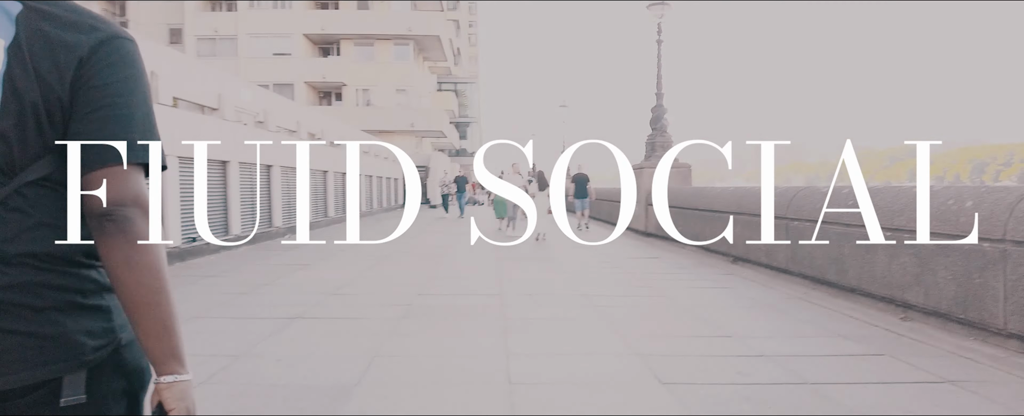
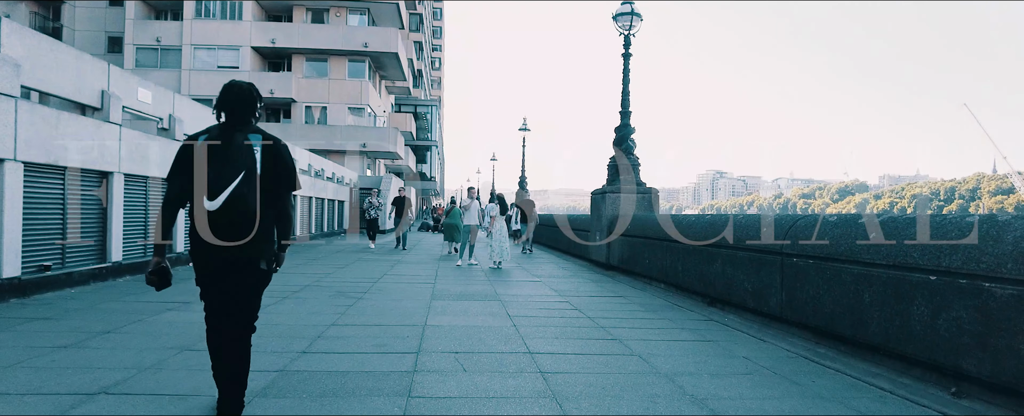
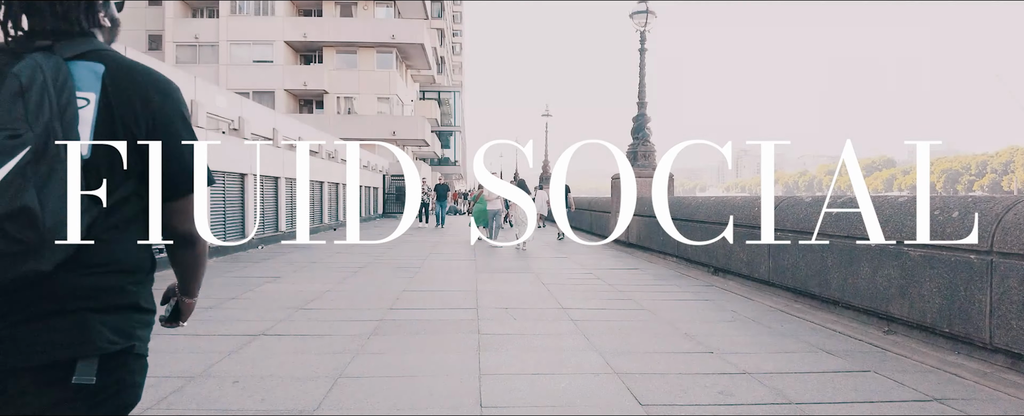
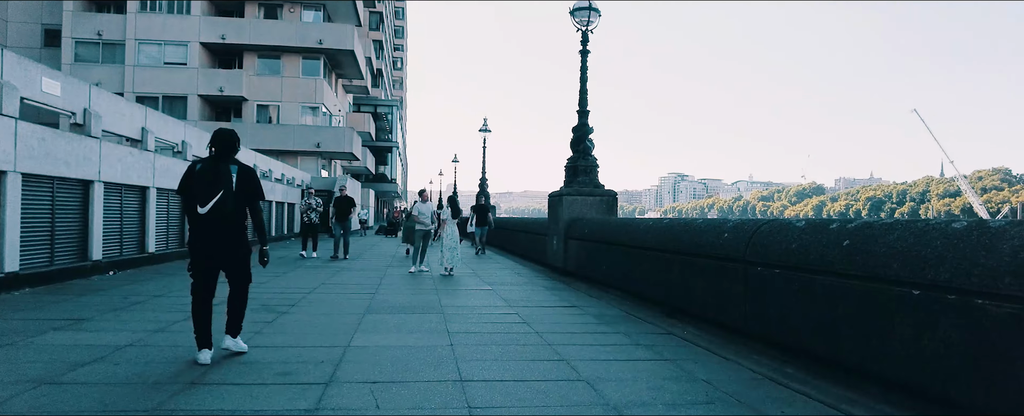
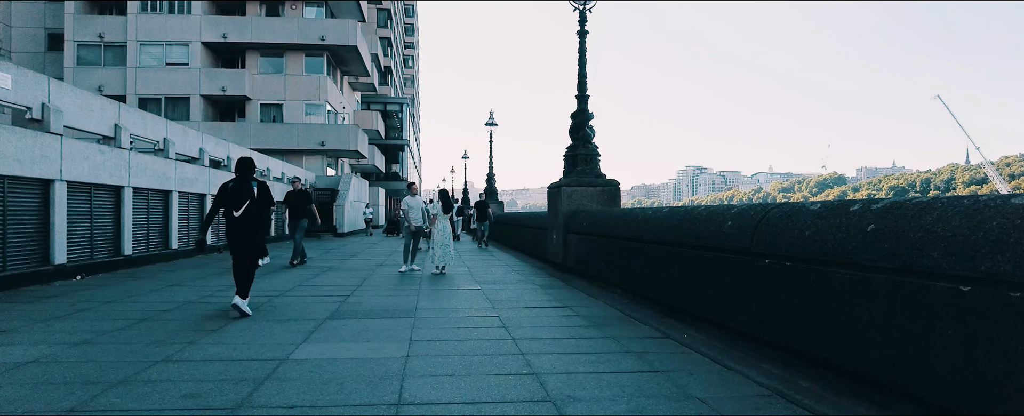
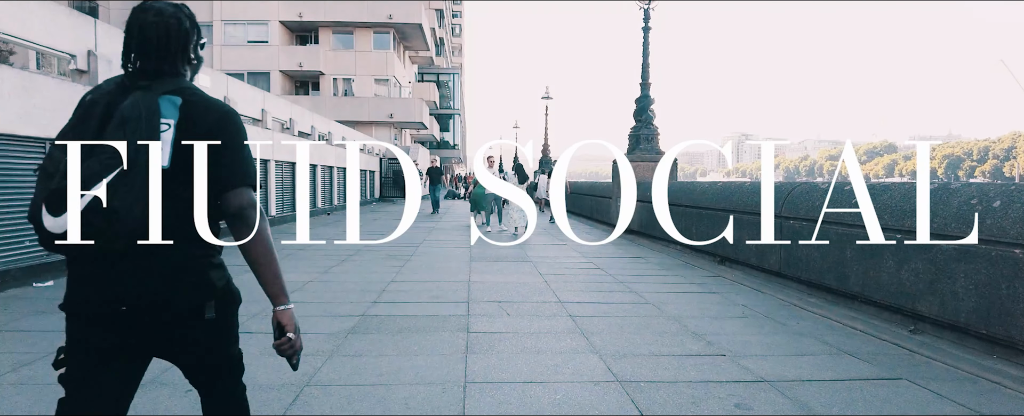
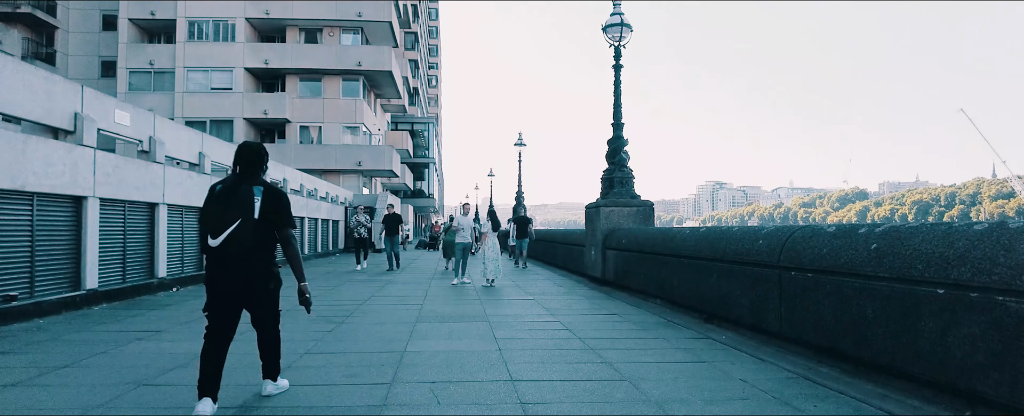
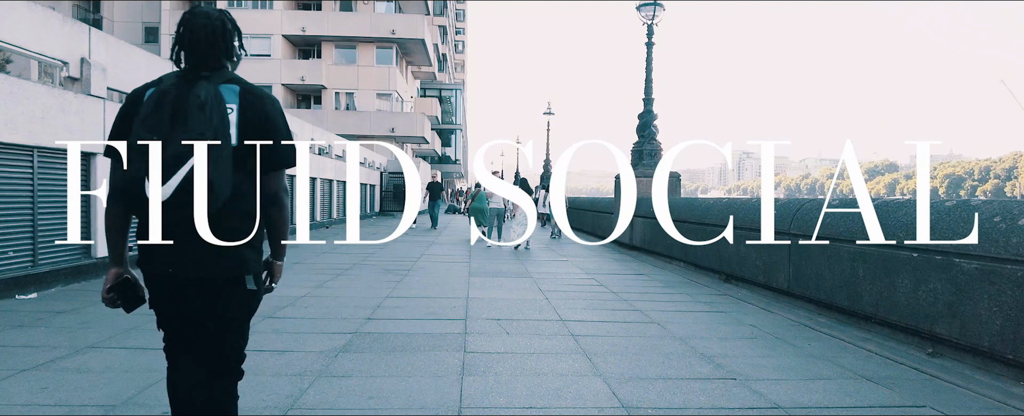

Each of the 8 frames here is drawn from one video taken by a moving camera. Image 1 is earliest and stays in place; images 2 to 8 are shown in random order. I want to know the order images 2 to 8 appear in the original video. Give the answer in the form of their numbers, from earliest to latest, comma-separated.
3, 6, 8, 2, 7, 4, 5
